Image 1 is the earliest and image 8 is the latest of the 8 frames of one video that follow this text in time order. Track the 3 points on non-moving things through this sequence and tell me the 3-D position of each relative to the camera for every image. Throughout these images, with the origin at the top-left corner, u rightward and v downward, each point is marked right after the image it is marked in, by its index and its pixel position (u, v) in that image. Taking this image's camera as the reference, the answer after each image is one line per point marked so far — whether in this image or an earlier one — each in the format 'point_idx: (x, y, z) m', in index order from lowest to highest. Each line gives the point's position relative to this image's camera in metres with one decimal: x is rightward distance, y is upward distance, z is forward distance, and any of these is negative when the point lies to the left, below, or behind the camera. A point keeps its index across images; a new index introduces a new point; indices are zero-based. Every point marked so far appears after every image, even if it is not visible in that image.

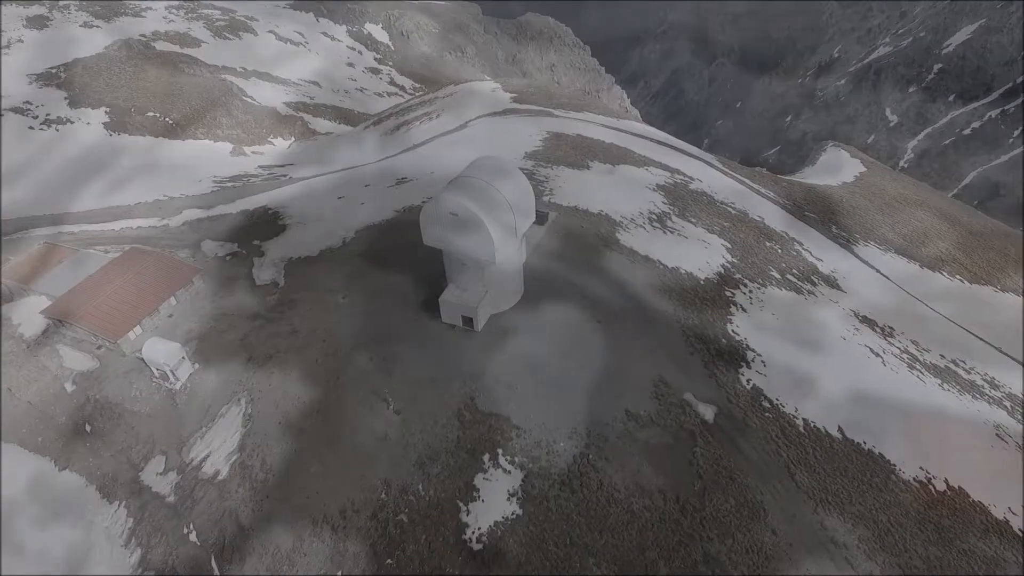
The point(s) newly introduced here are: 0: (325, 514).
0: (-5.0, -6.1, +16.5) m
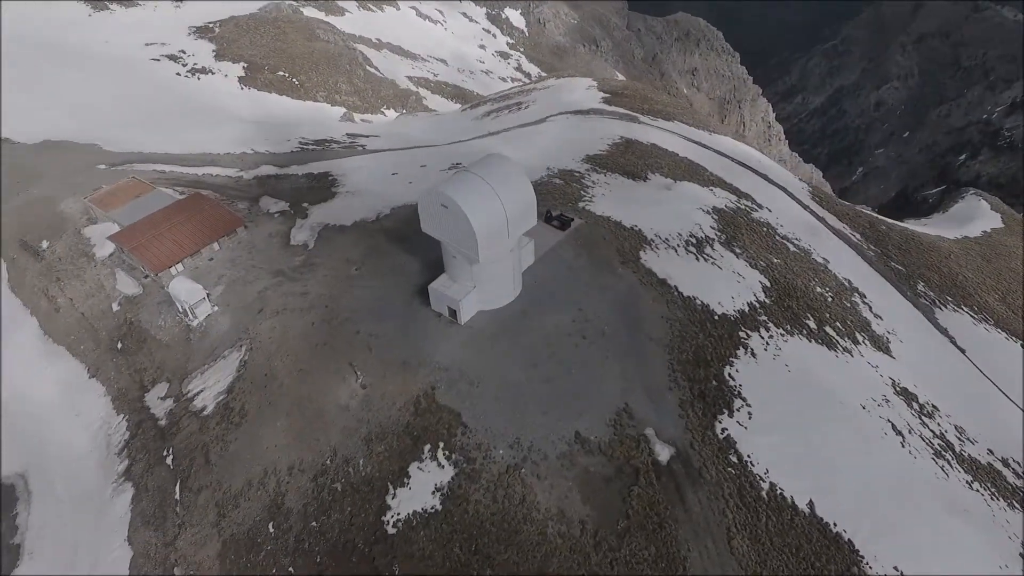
0: (-6.8, -5.2, +17.5) m
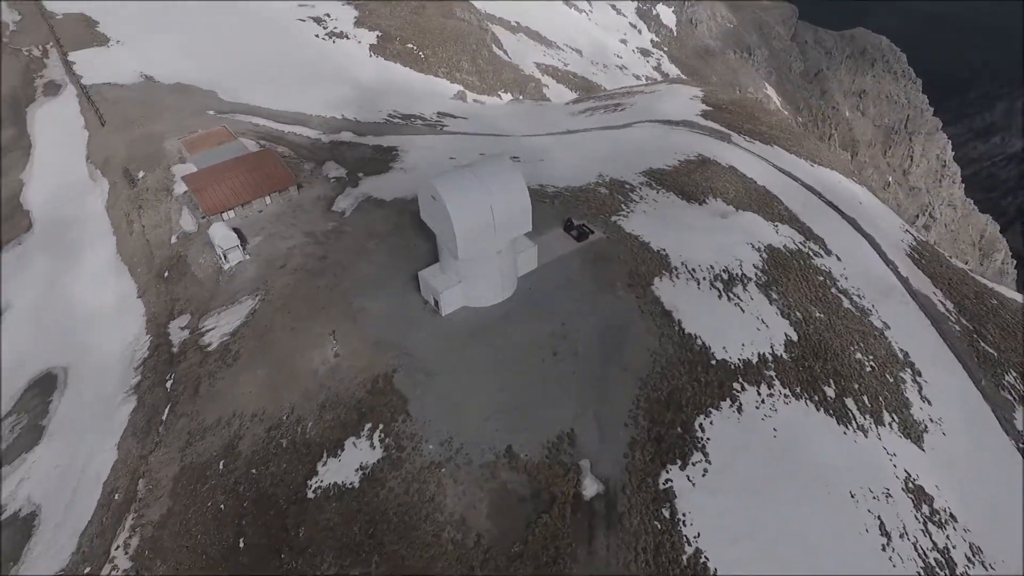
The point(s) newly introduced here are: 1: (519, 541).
0: (-8.4, -3.9, +19.0) m
1: (+0.1, -6.1, +14.7) m
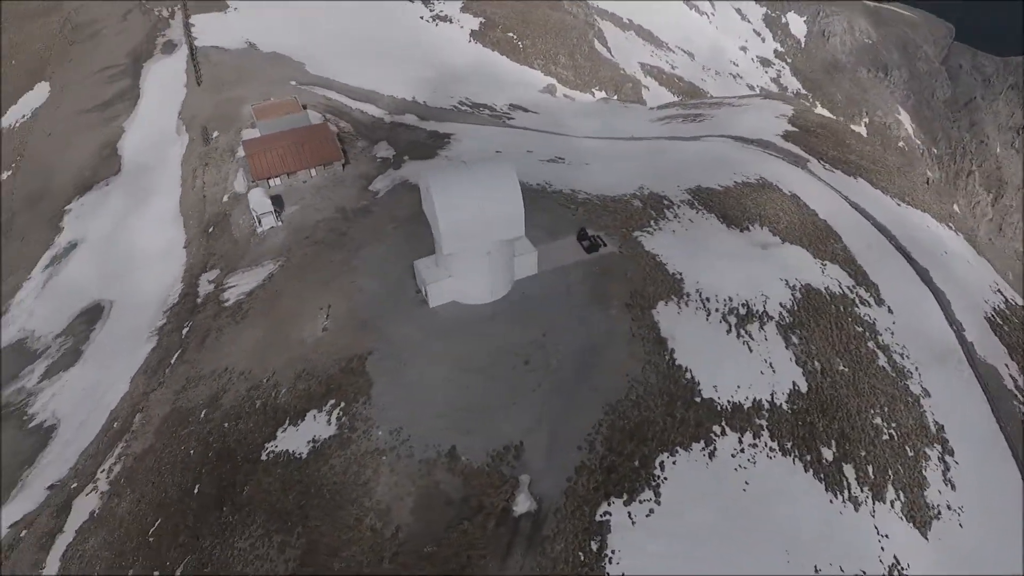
0: (-9.2, -2.7, +20.2) m
1: (-1.9, -6.1, +14.7) m
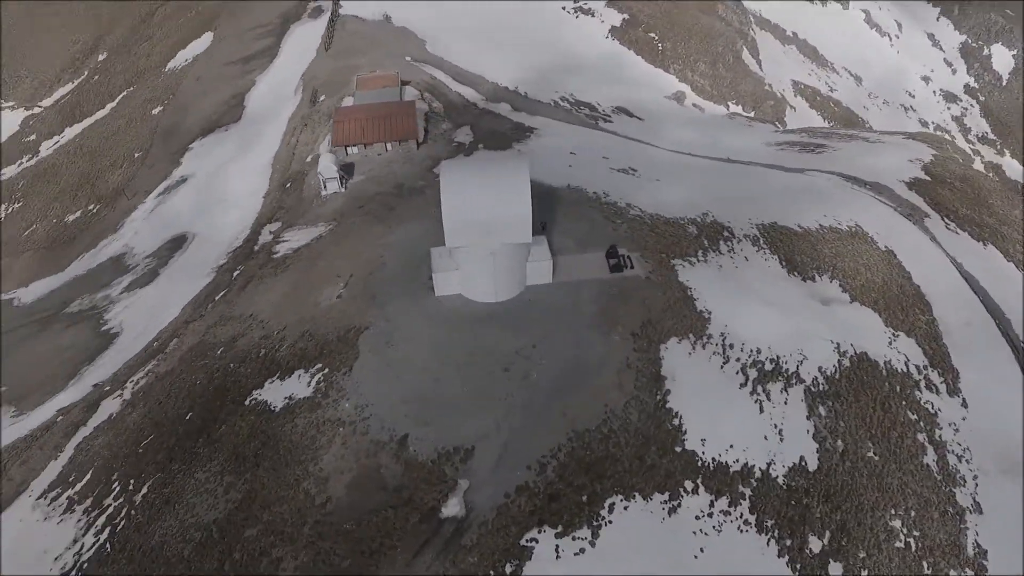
0: (-9.2, -1.0, +21.8) m
1: (-3.9, -5.7, +15.1) m
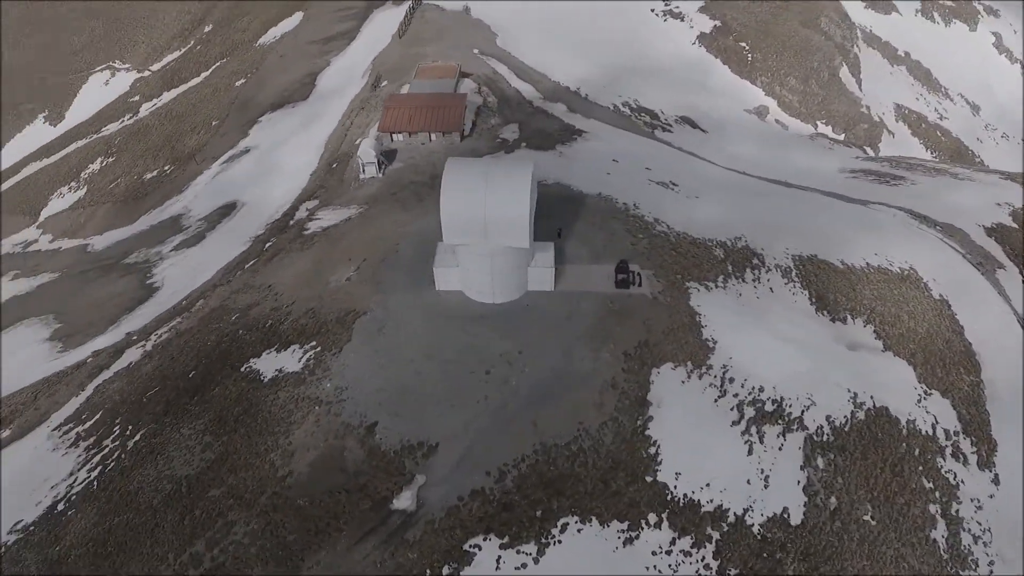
0: (-8.9, 0.0, +22.8) m
1: (-5.2, -5.3, +15.6) m
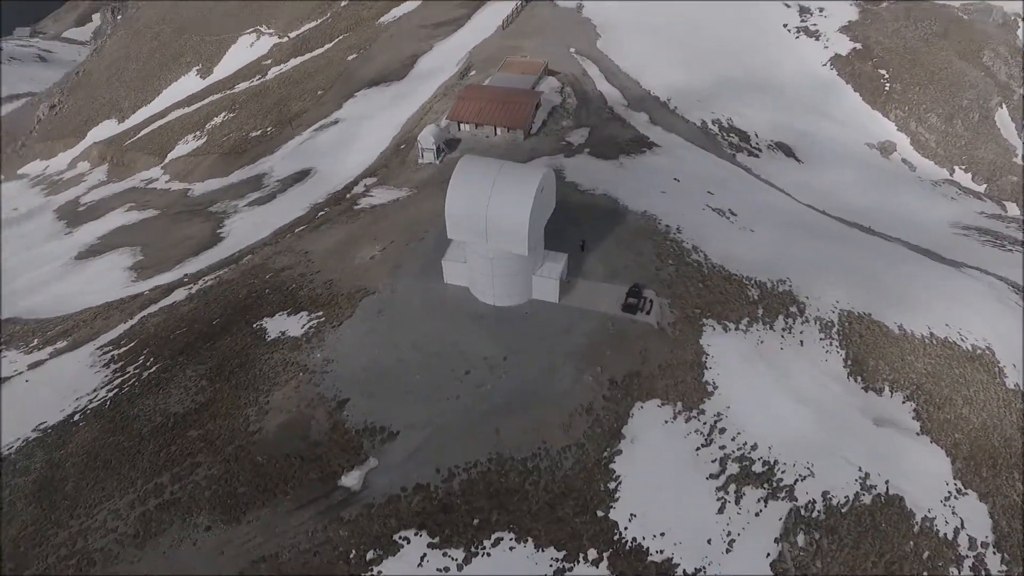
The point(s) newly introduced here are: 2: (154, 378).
0: (-8.0, +1.3, +24.2) m
1: (-6.6, -4.5, +16.5) m
2: (-11.3, -2.9, +19.4) m
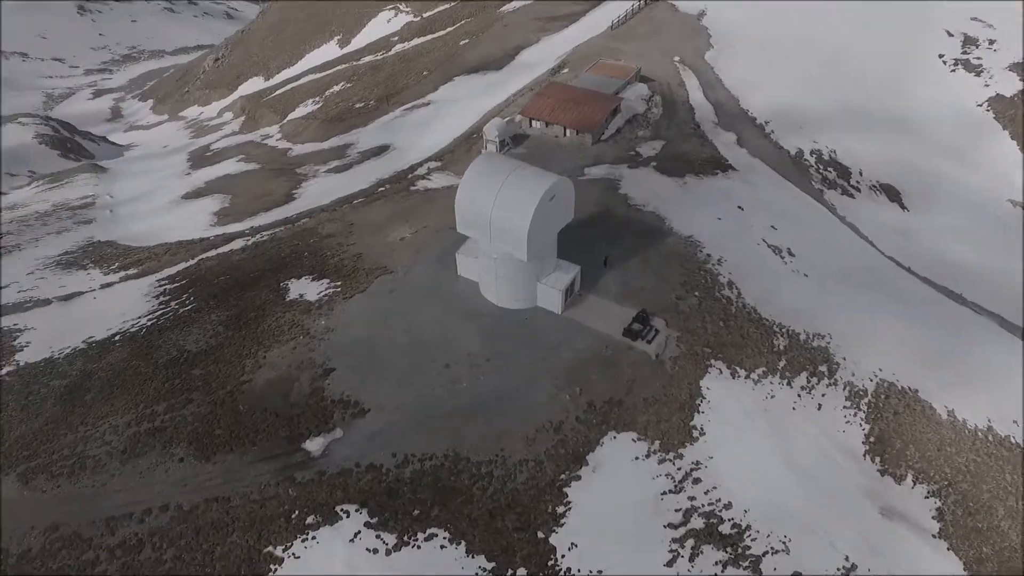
0: (-6.6, +2.6, +25.3) m
1: (-7.6, -3.4, +17.6) m
2: (-11.4, -1.0, +21.3) m
